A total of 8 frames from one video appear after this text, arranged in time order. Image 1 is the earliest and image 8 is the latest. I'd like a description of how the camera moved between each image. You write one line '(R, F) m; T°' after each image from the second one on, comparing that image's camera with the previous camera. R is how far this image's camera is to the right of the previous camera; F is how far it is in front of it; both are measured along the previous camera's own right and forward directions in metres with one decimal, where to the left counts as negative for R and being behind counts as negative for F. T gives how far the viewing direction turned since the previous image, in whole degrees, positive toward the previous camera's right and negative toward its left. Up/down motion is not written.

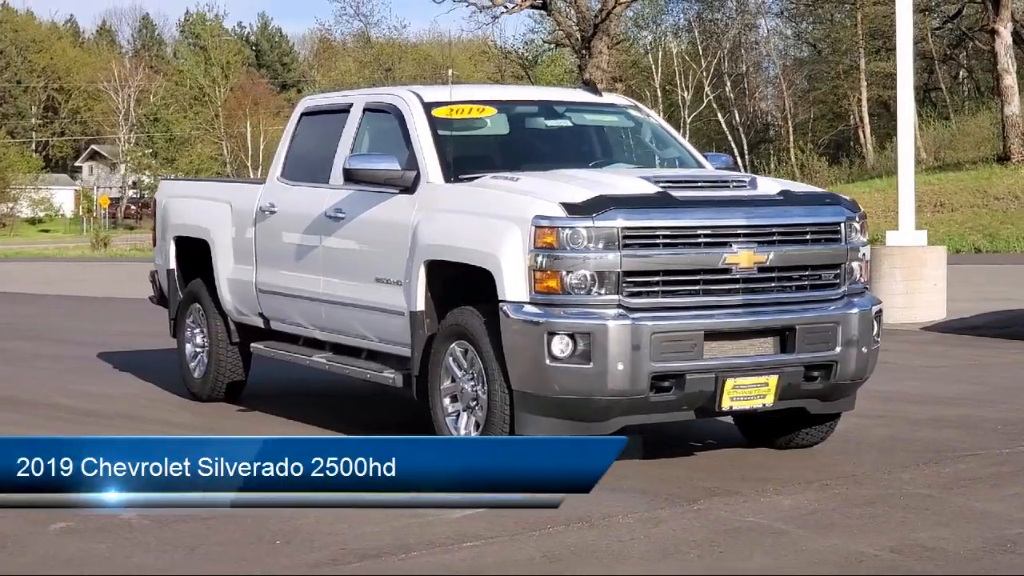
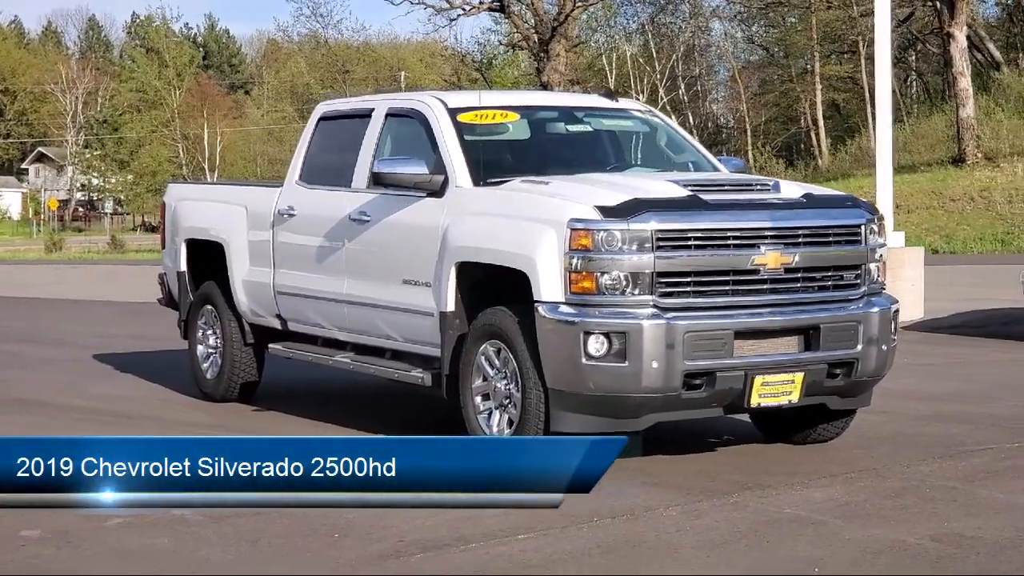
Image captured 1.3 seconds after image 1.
(-0.3, -0.2) m; +1°
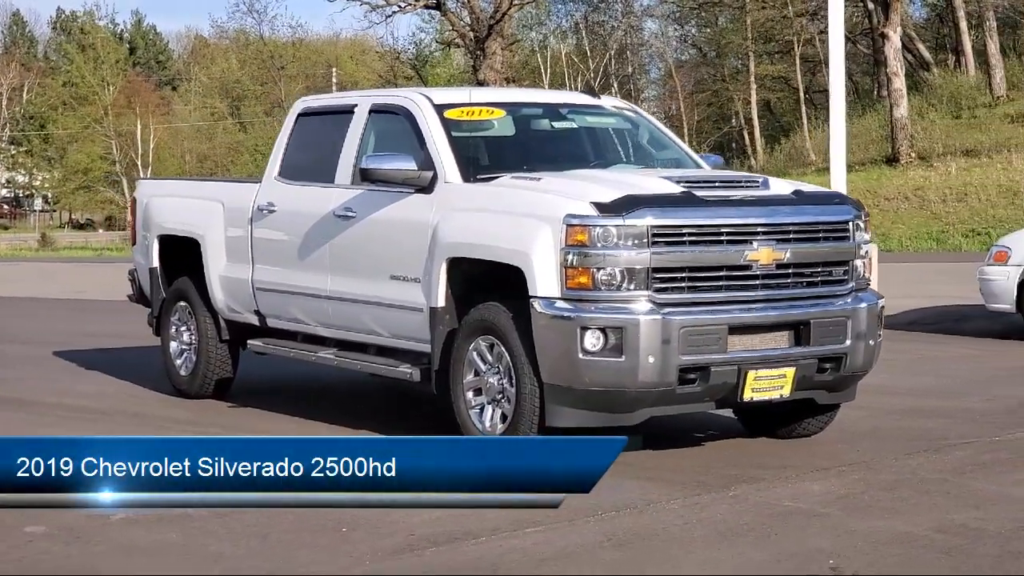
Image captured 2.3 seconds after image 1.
(-0.2, 0.0) m; +2°
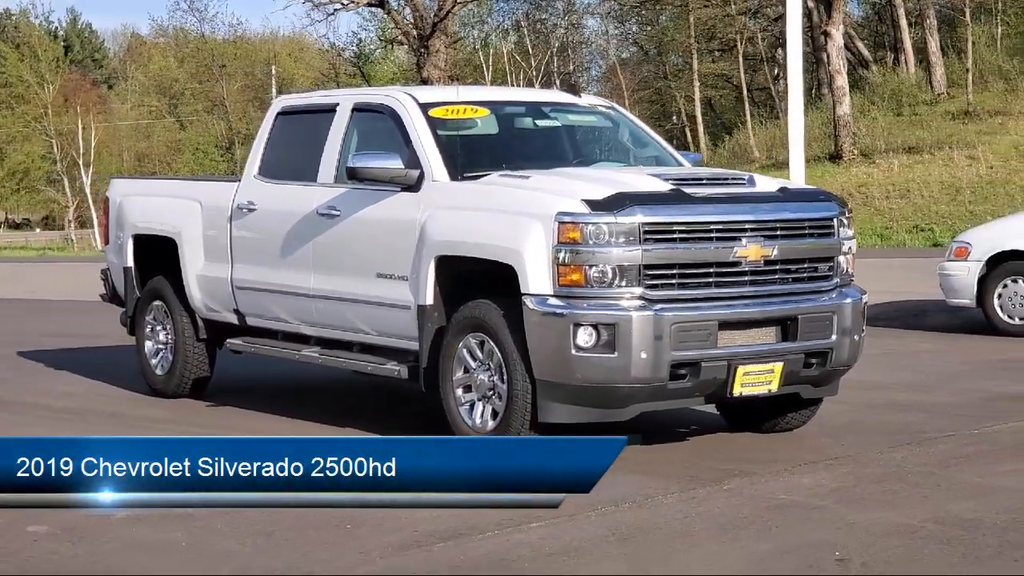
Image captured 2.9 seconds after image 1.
(-0.2, 0.0) m; +2°
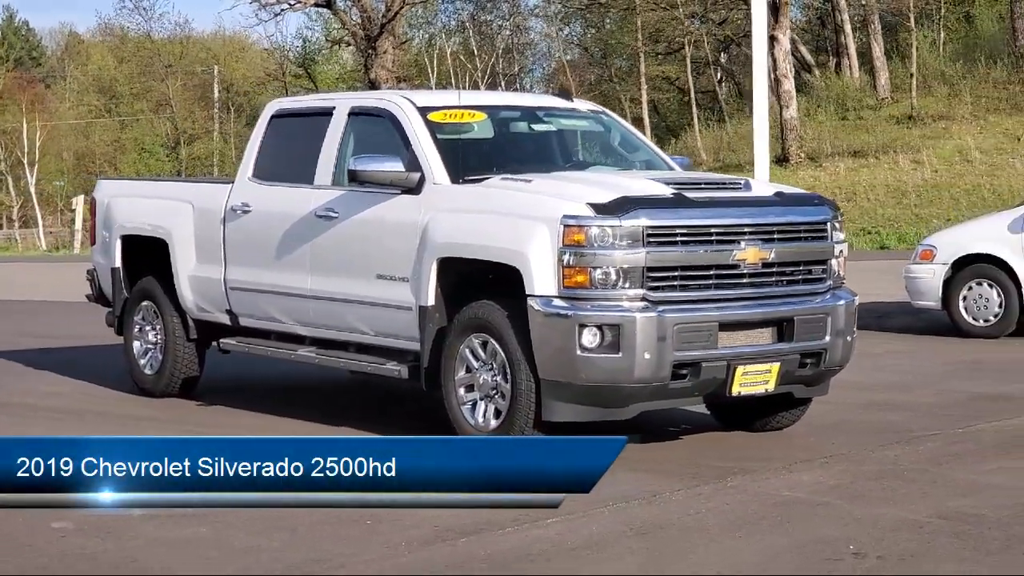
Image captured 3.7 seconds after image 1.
(-0.2, -0.1) m; +2°
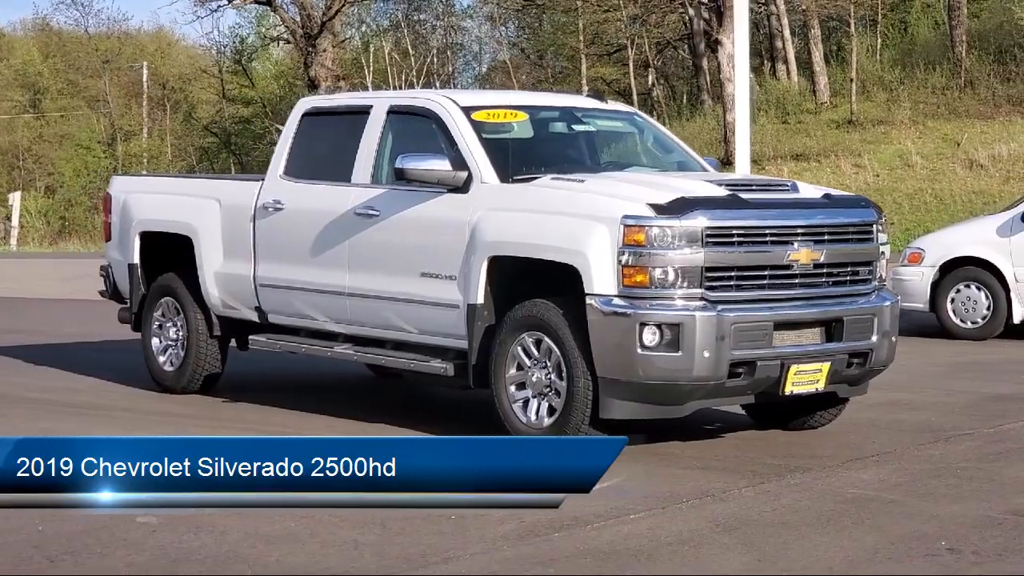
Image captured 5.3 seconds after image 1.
(-0.5, -0.1) m; +2°
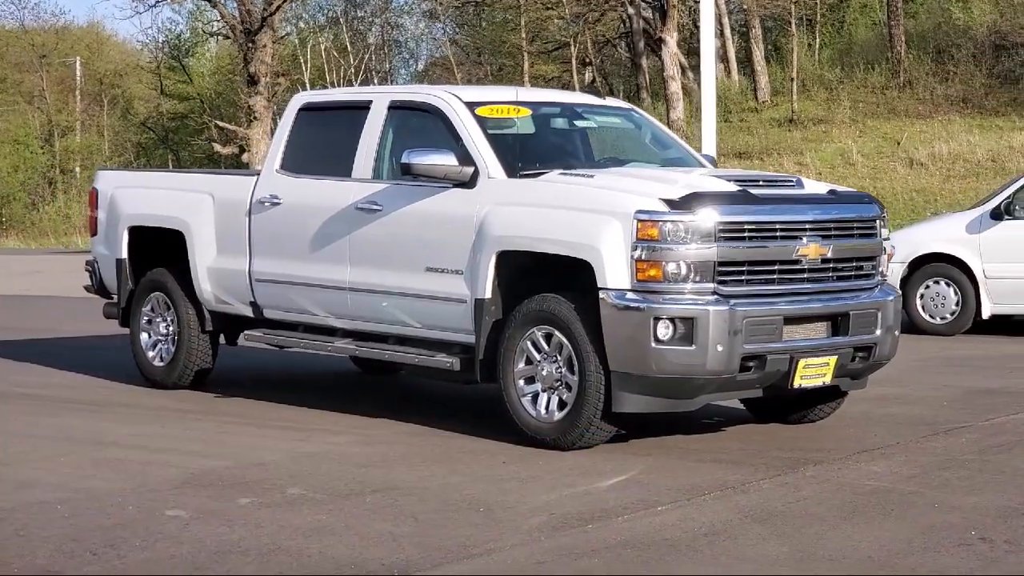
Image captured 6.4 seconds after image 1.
(-0.3, 0.0) m; +2°
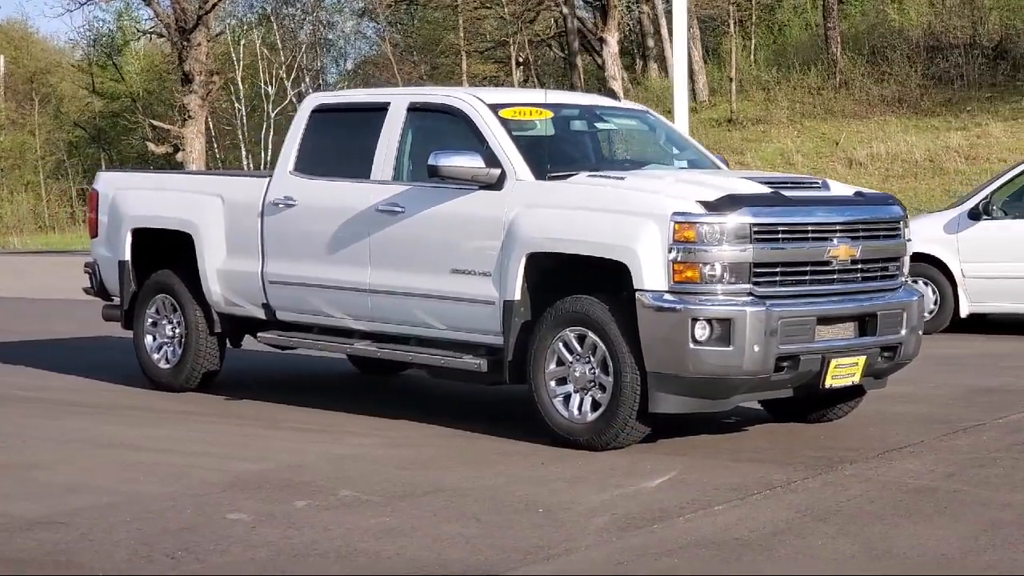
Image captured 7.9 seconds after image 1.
(-0.4, 0.0) m; +2°
